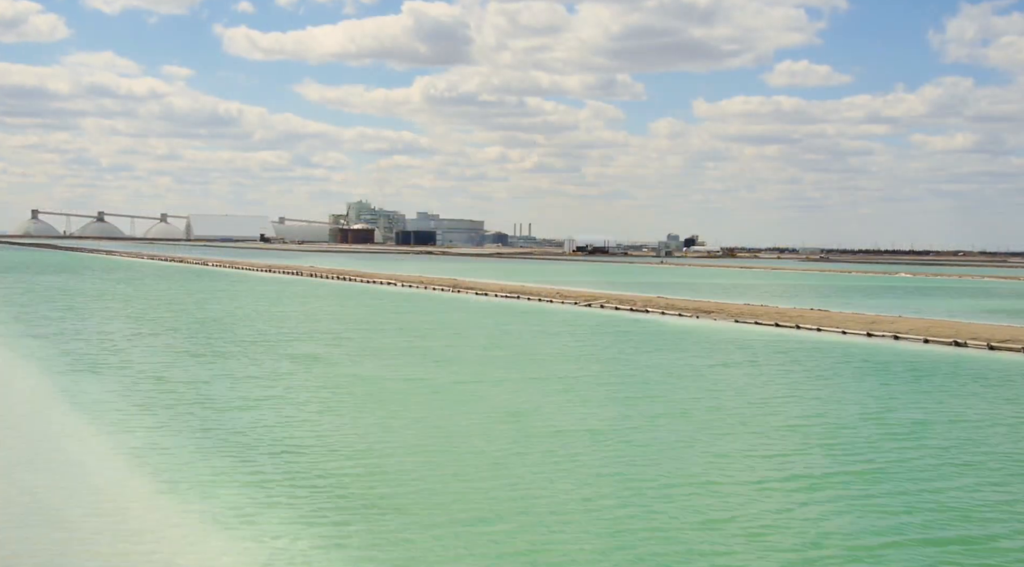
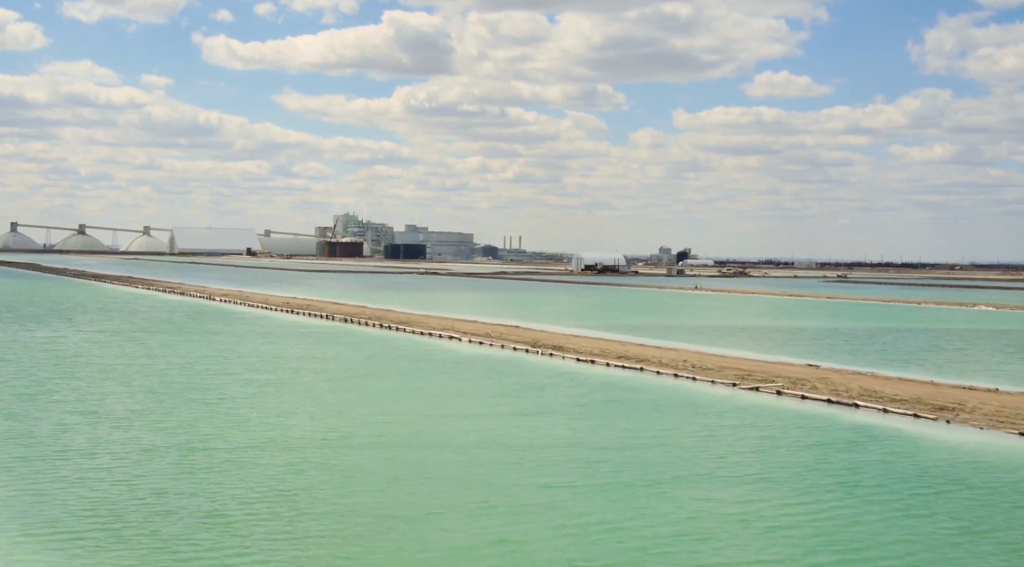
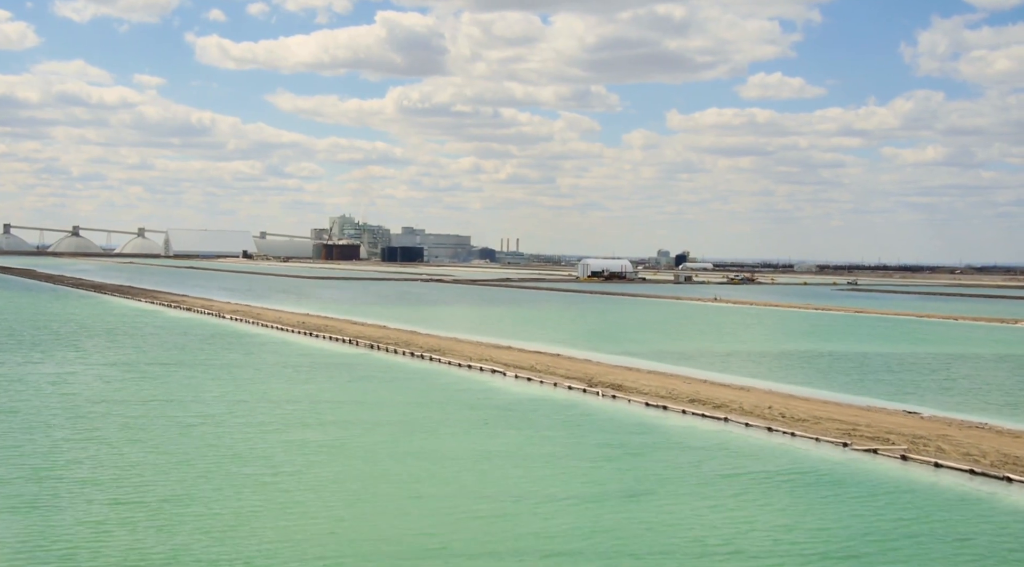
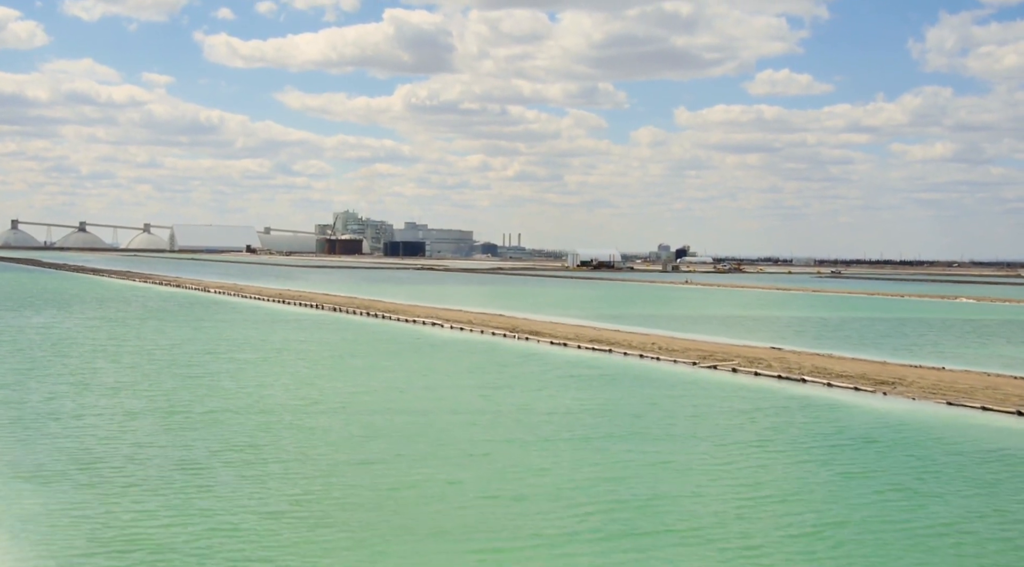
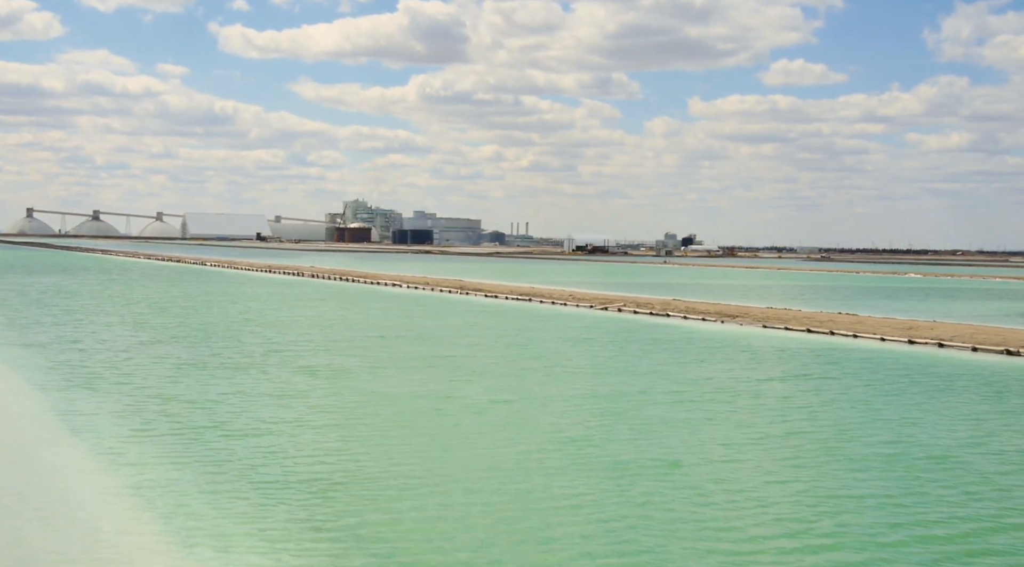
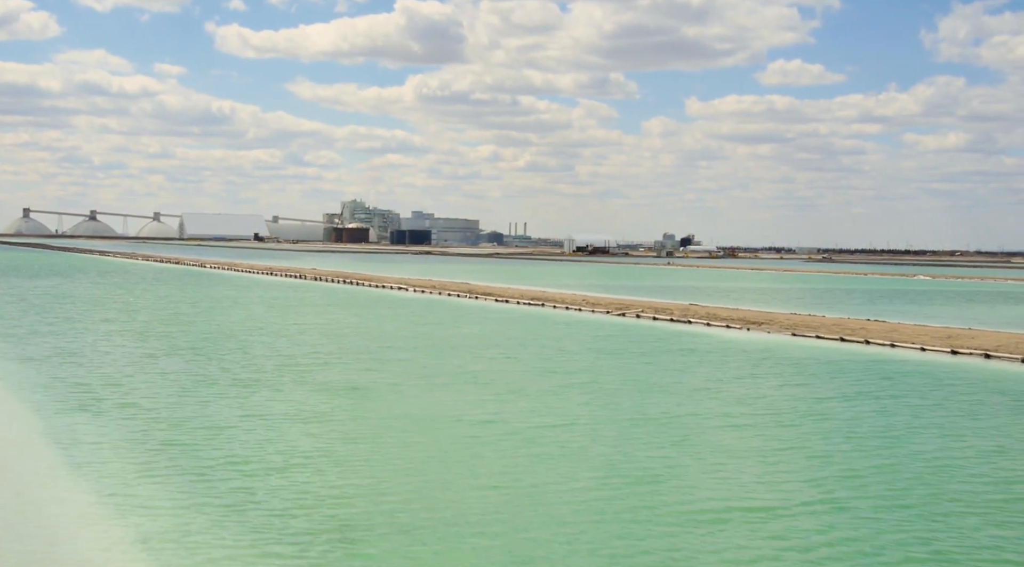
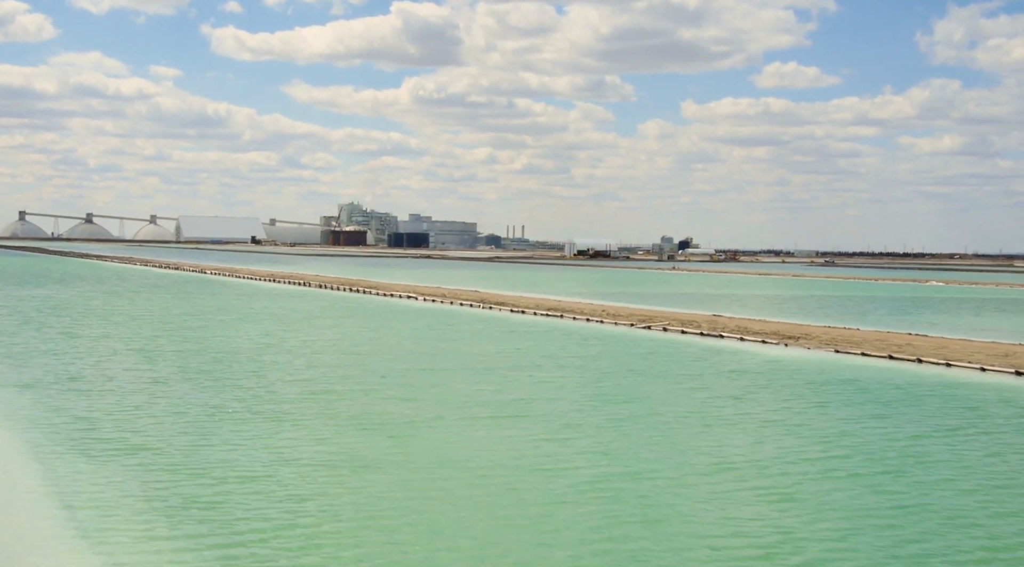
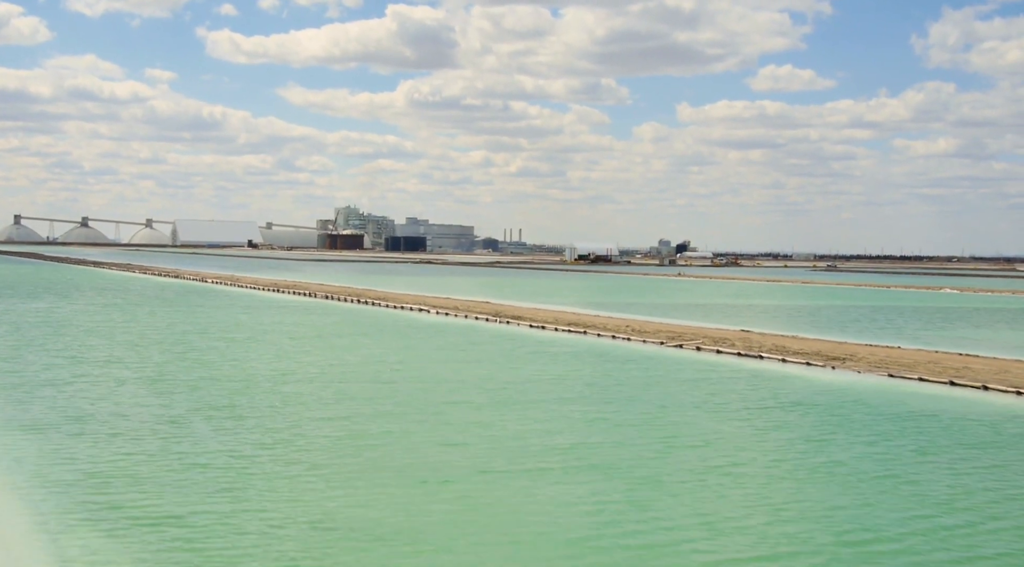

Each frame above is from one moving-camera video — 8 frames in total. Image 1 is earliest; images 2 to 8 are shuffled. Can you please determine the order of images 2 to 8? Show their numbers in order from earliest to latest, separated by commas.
5, 6, 7, 8, 4, 2, 3
